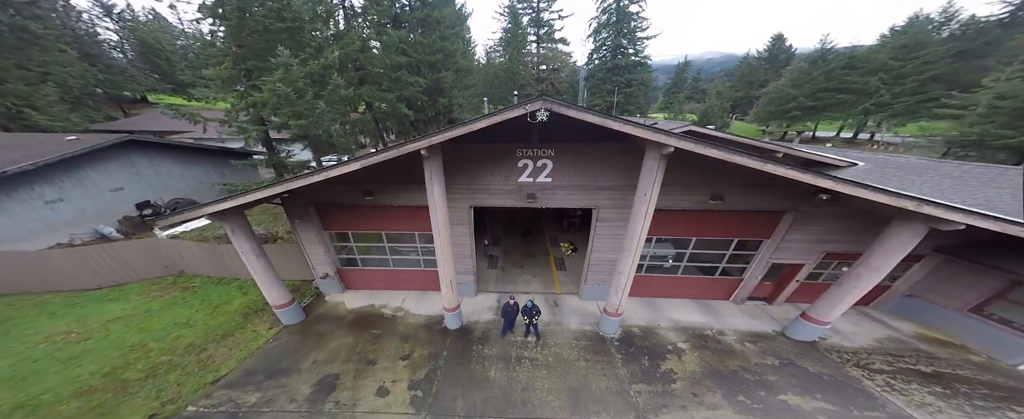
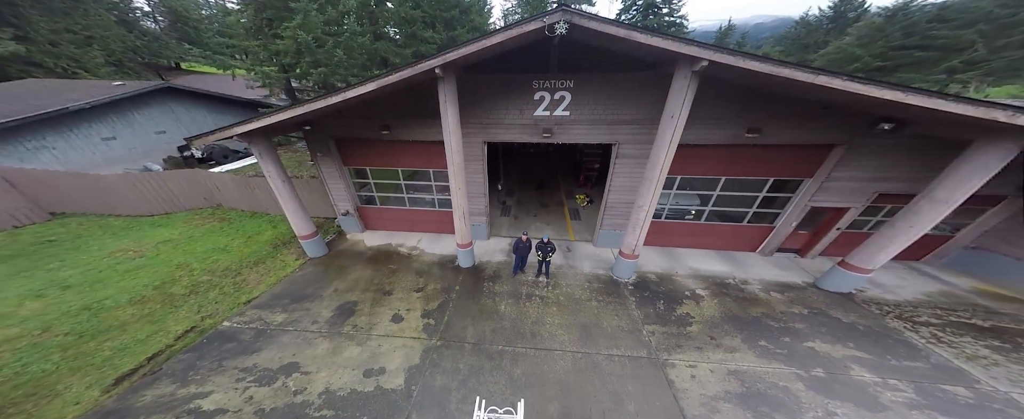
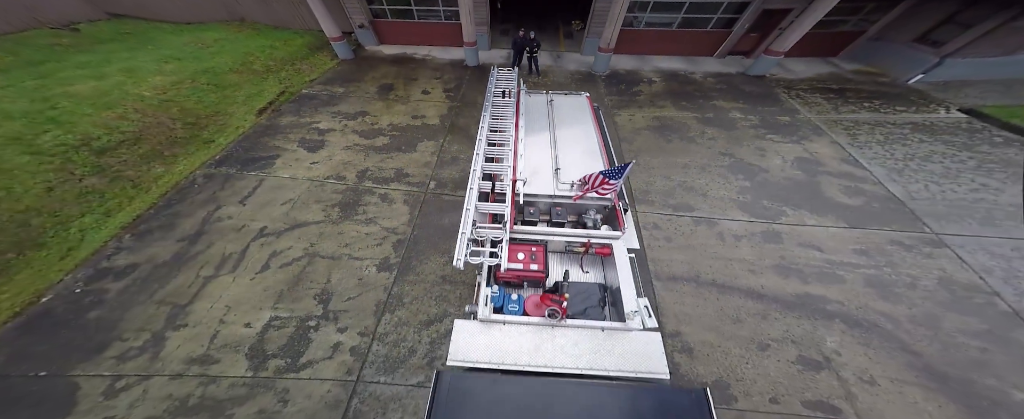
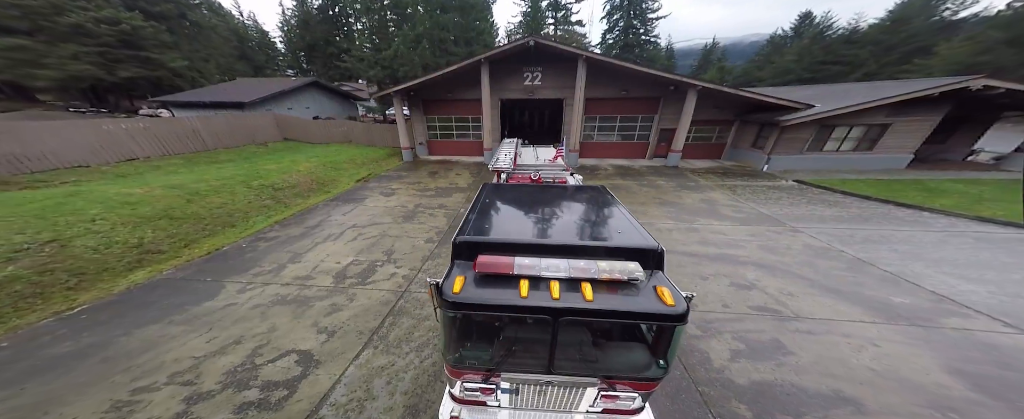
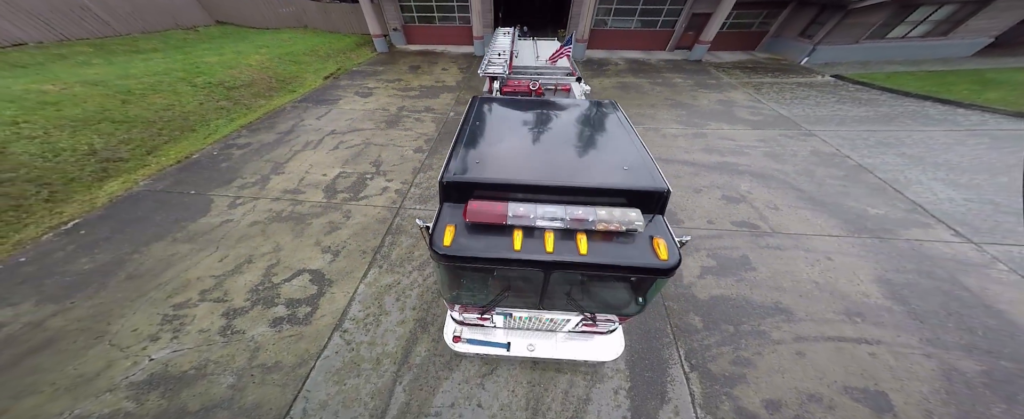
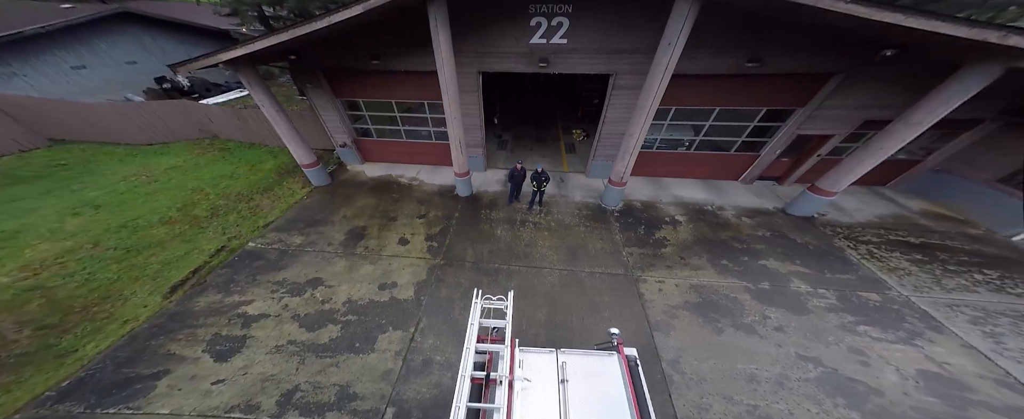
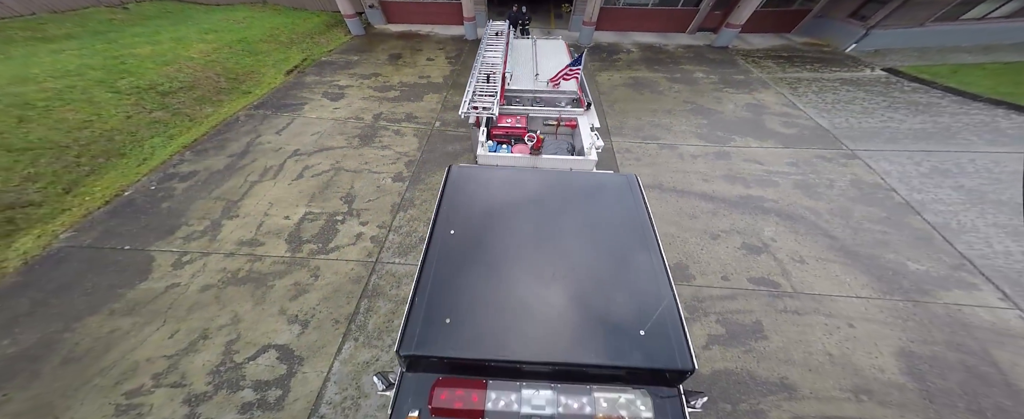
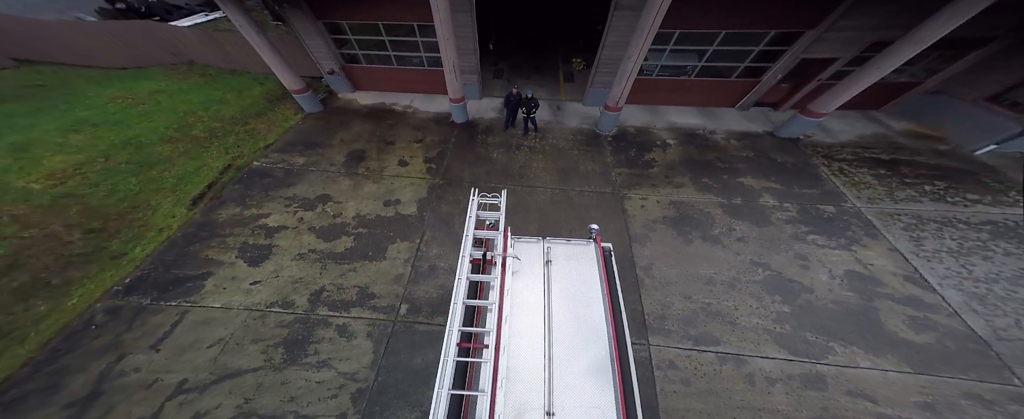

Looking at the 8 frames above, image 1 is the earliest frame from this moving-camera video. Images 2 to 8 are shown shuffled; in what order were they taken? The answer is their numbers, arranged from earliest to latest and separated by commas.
2, 6, 8, 3, 7, 5, 4
